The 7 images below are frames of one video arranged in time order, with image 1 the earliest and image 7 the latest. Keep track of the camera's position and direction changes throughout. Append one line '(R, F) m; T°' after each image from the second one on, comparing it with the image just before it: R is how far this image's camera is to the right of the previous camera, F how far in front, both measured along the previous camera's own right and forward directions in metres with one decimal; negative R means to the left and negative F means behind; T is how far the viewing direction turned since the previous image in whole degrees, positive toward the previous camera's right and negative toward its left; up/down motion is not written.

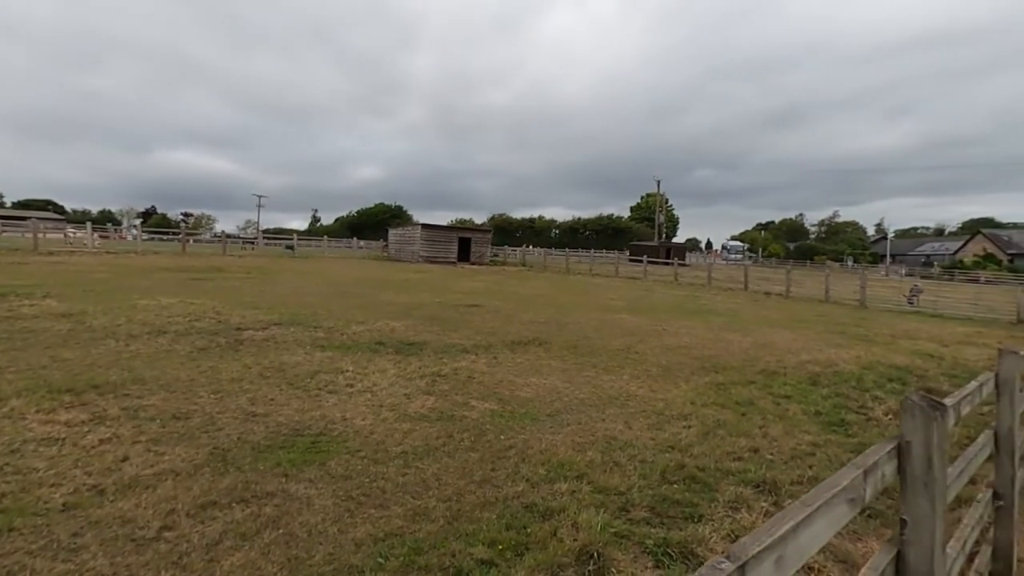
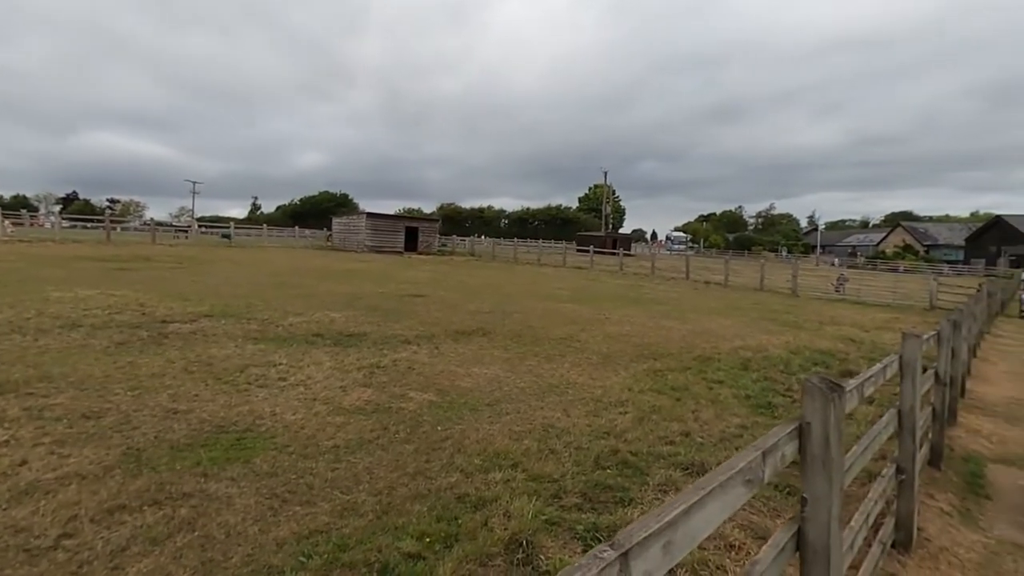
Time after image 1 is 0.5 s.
(+0.1, 0.0) m; +5°
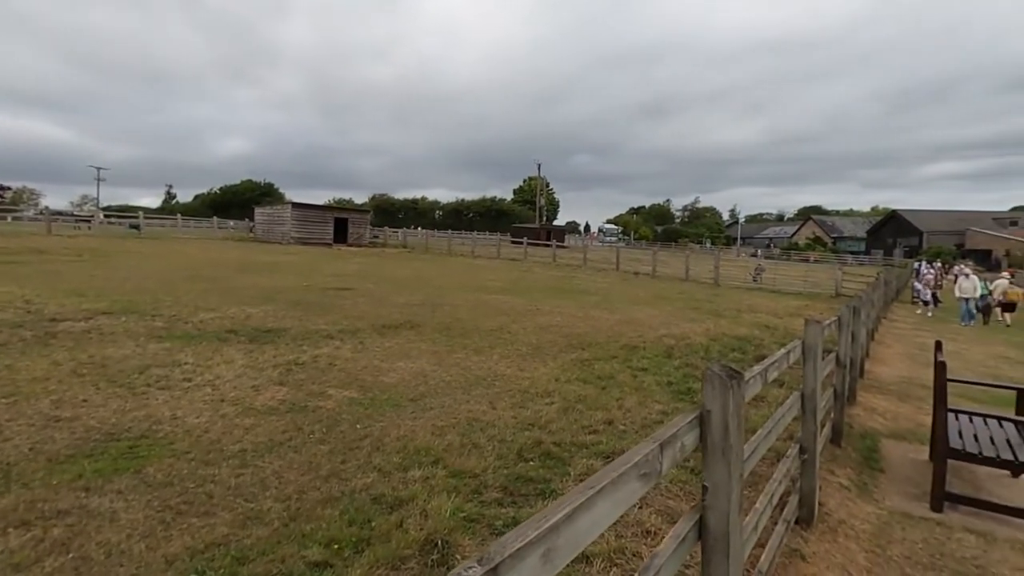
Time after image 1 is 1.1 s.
(+0.1, +0.1) m; +7°
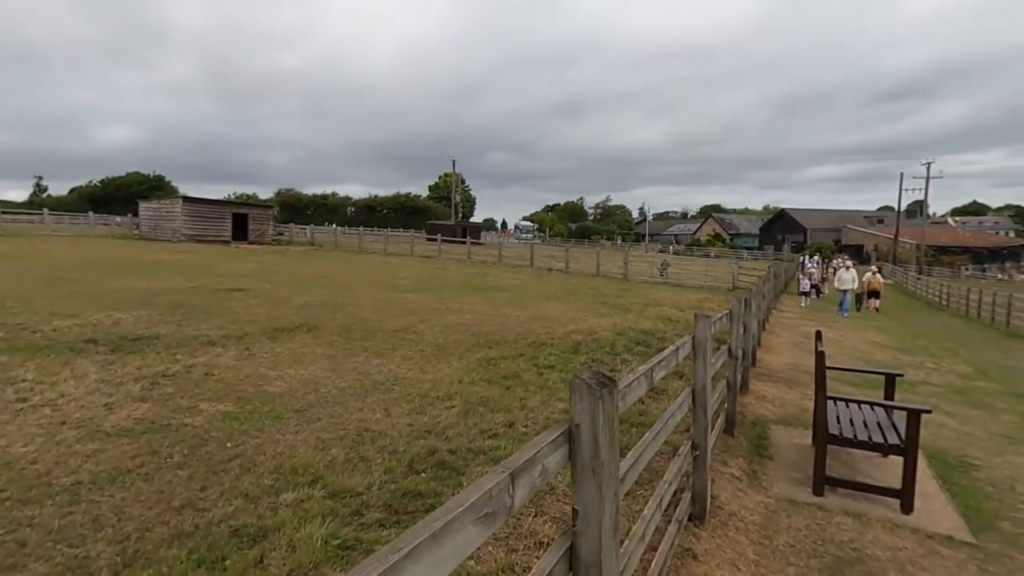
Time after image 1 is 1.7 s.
(+0.2, +0.2) m; +9°
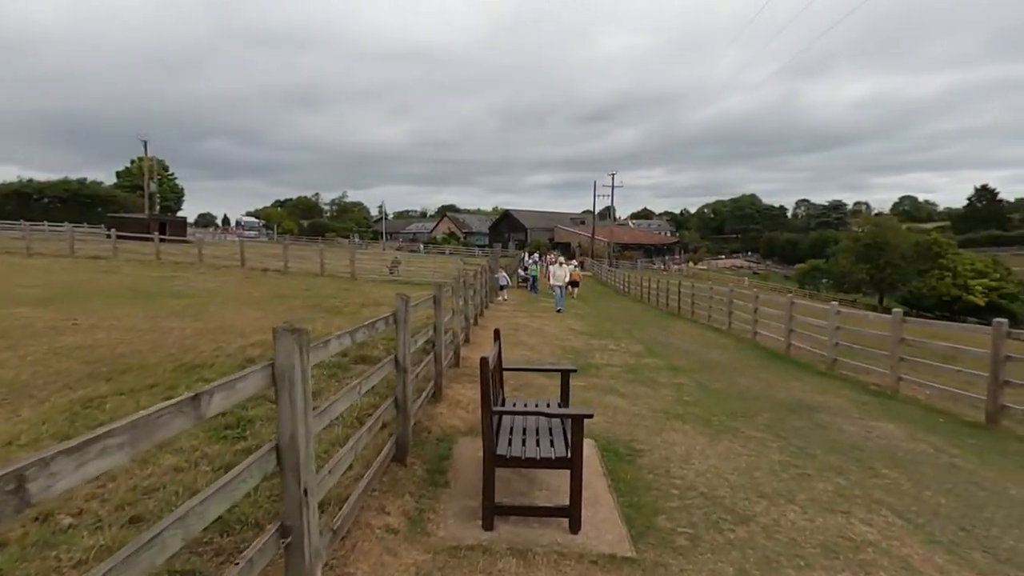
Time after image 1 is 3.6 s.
(+1.0, +0.9) m; +26°
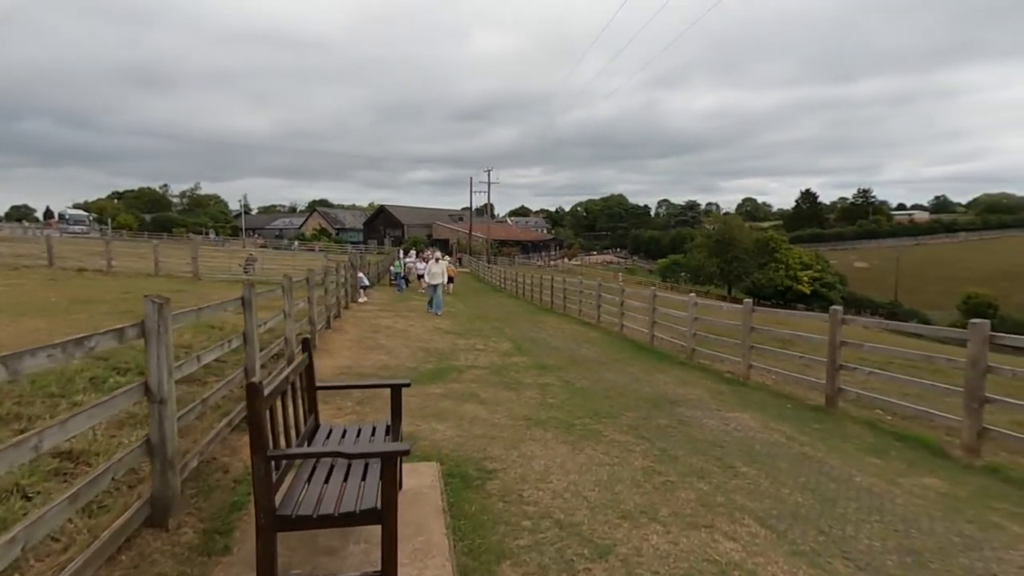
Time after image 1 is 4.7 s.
(+0.4, +0.8) m; +12°
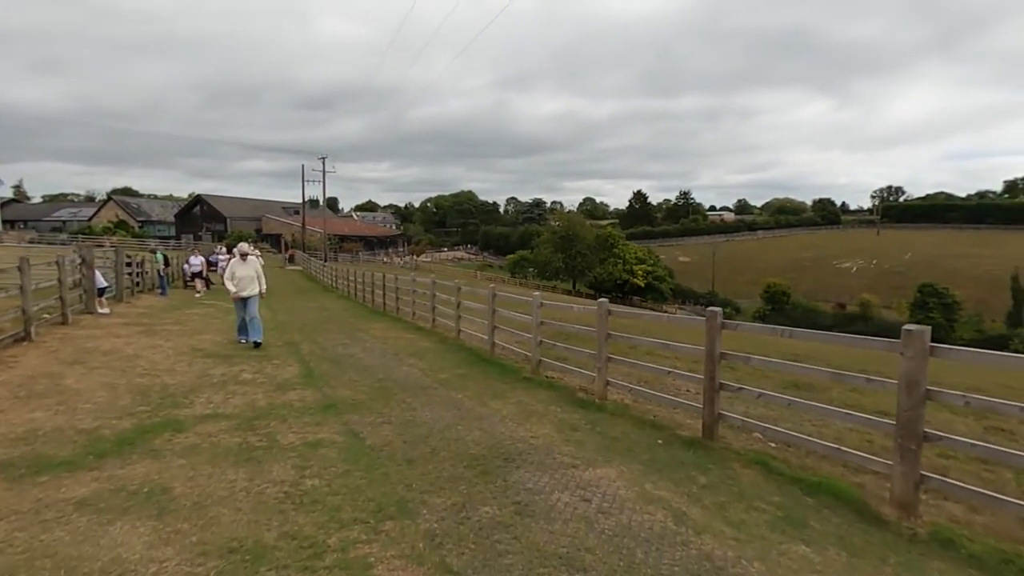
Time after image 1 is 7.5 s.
(+0.9, +2.6) m; +15°
